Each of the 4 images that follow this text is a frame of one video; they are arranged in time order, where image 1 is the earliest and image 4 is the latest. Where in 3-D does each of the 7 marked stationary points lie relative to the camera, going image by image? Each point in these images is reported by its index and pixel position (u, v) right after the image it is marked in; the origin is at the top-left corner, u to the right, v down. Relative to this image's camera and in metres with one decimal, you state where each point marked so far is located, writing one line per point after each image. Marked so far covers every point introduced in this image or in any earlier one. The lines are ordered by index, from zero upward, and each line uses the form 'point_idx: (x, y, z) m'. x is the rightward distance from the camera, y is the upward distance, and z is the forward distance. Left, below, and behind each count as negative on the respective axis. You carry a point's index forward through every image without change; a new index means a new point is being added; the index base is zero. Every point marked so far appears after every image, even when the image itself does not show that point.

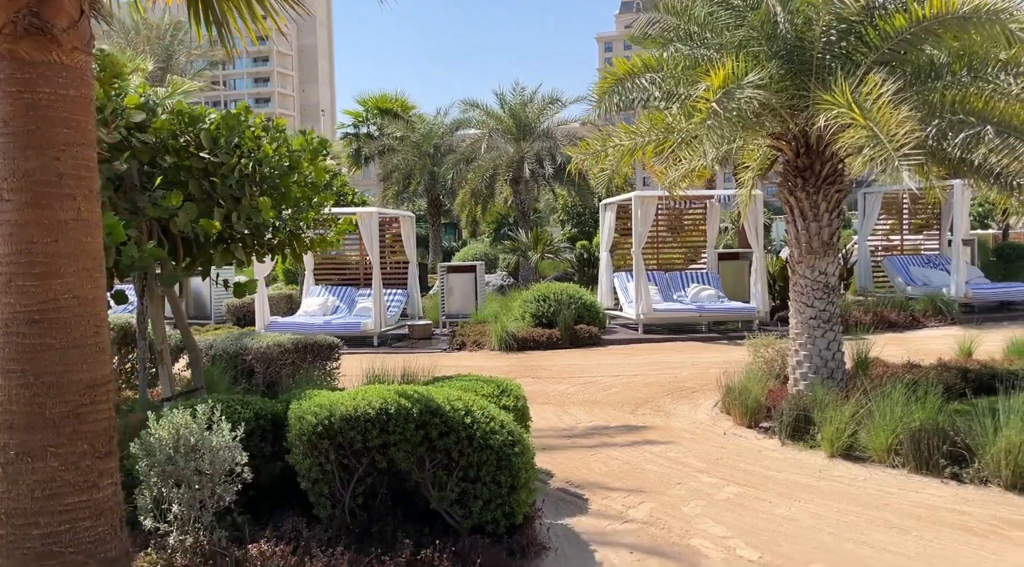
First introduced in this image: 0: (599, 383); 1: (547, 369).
0: (+1.0, -1.1, +10.1) m
1: (+0.5, -1.0, +11.2) m
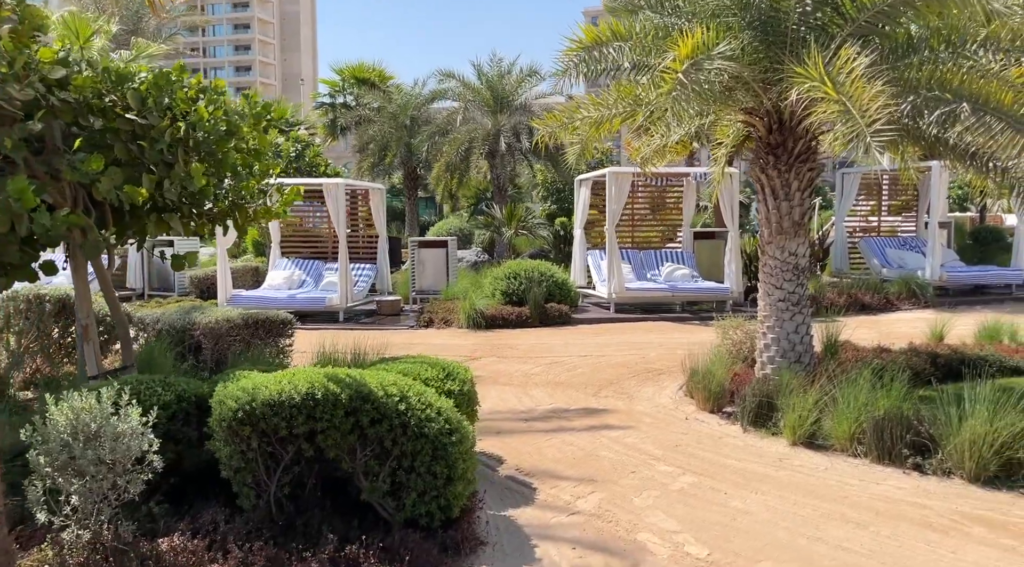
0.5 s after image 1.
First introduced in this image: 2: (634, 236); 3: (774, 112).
0: (+0.6, -0.8, +9.8) m
1: (0.0, -0.7, +10.9) m
2: (+2.1, +0.8, +15.7) m
3: (+2.2, +1.4, +7.7) m
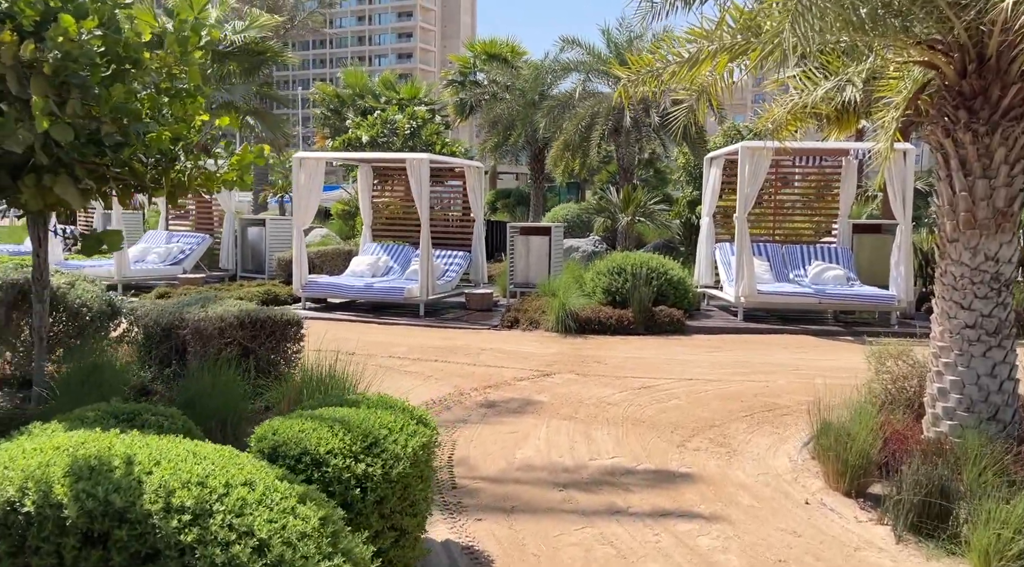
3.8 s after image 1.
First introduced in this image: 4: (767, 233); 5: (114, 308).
0: (+1.2, -0.8, +7.5) m
1: (+0.9, -0.7, +8.6) m
2: (+3.8, +0.8, +13.0) m
3: (+2.5, +1.3, +5.0) m
4: (+3.6, +0.7, +13.1) m
5: (-3.3, -0.2, +7.6) m
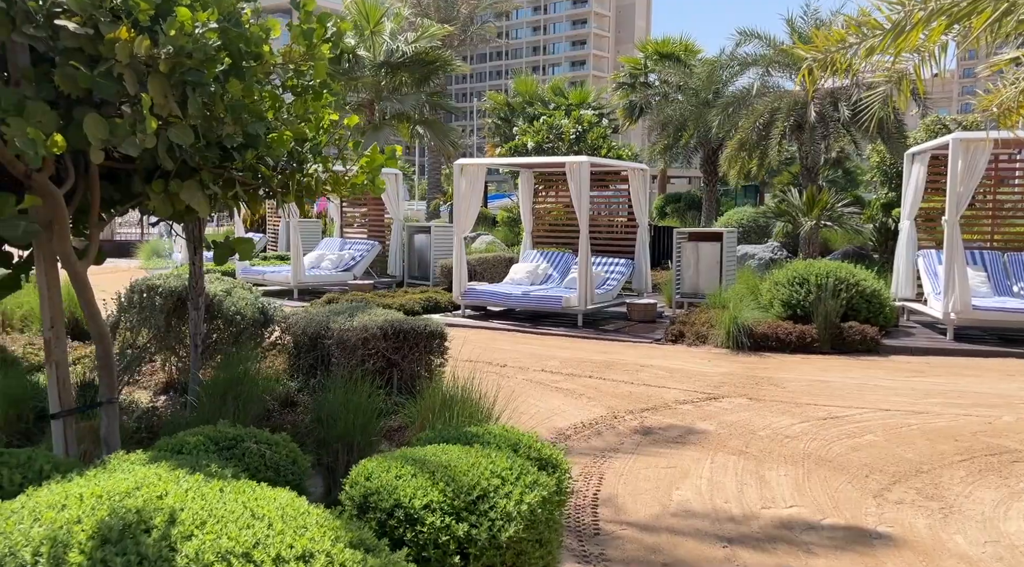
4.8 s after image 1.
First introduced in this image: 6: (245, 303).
0: (+2.4, -0.9, +6.5) m
1: (+2.2, -0.8, +7.7) m
2: (+6.0, +0.7, +11.5) m
3: (+3.2, +1.2, +3.9) m
4: (+5.9, +0.6, +11.6) m
5: (-2.0, -0.3, +7.5) m
6: (-2.2, -0.2, +7.4) m
